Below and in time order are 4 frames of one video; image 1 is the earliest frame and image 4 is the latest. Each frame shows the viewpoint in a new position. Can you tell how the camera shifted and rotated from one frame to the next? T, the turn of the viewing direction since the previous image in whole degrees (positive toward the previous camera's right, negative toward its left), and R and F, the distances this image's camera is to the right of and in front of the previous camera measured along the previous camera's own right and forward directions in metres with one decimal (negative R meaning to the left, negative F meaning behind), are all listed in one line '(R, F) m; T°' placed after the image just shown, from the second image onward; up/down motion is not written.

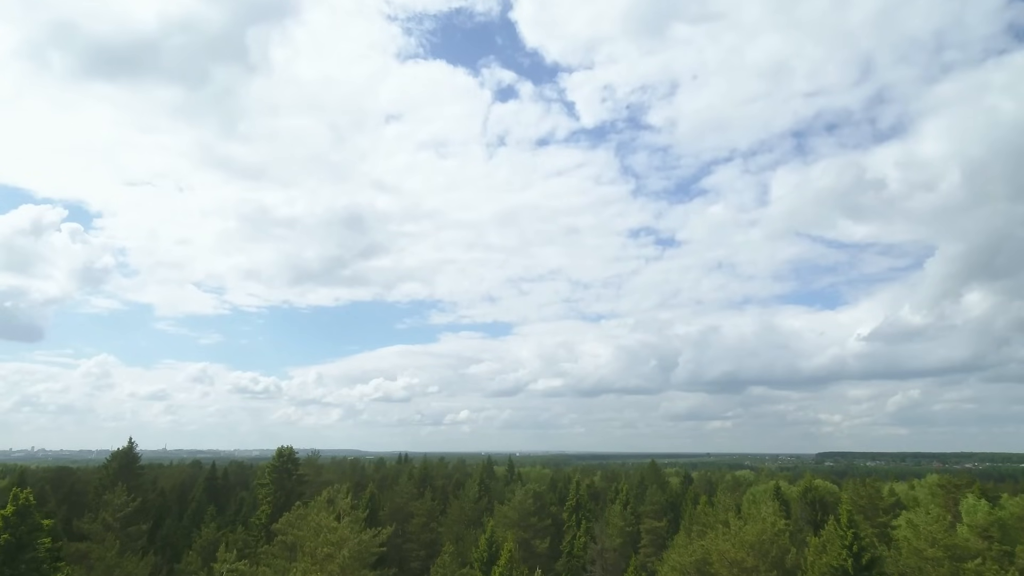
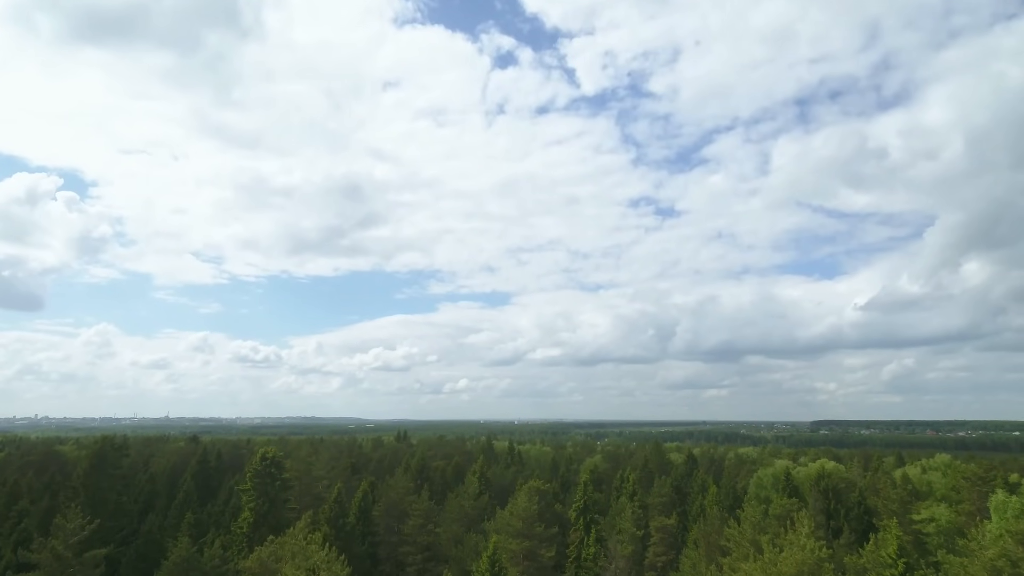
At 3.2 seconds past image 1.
(-0.3, +4.4) m; 0°
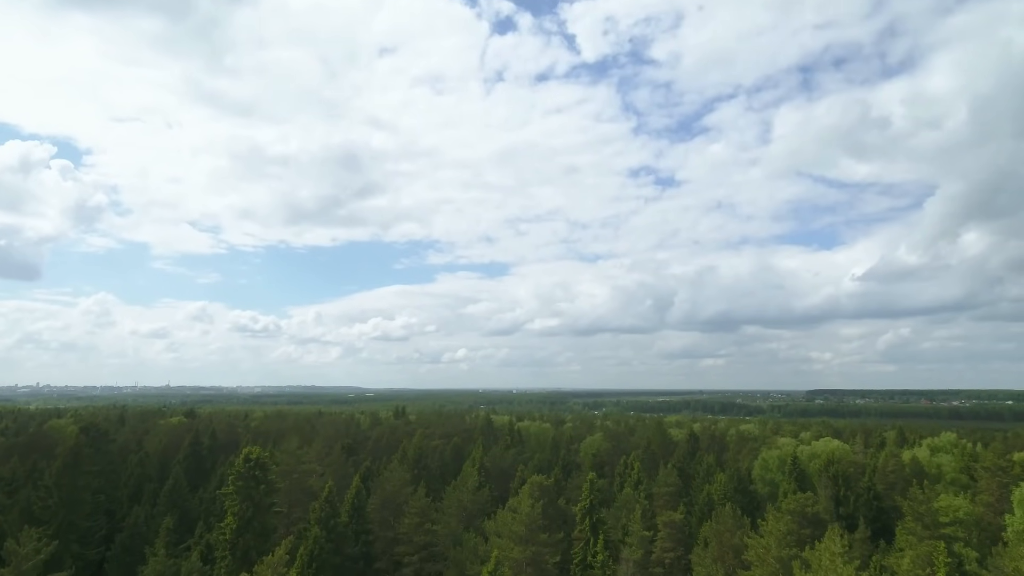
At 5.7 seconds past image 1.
(-0.2, +3.5) m; 0°
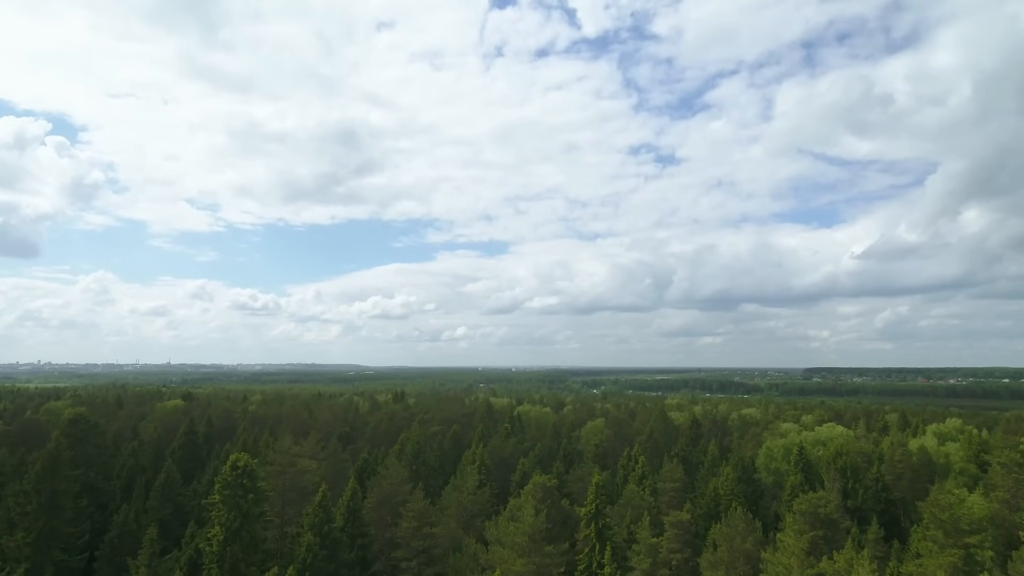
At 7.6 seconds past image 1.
(-0.2, +2.5) m; 0°
